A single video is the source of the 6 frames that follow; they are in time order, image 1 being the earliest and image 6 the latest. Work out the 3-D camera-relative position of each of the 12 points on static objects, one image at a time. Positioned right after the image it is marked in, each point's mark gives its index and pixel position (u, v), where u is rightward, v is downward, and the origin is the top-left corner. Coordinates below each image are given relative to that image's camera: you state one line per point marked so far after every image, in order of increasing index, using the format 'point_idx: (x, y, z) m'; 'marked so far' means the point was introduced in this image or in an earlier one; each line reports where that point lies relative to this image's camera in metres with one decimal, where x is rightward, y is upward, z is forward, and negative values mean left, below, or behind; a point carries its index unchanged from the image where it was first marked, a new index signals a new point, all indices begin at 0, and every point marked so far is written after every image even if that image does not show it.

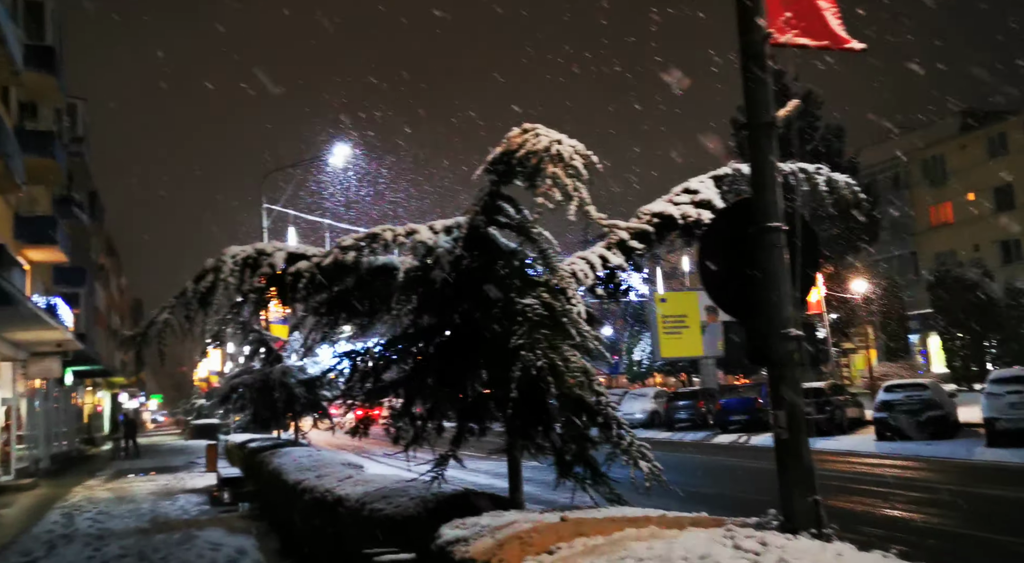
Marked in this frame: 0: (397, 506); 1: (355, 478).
0: (-1.0, -1.9, +5.7) m
1: (-1.9, -2.5, +8.4) m
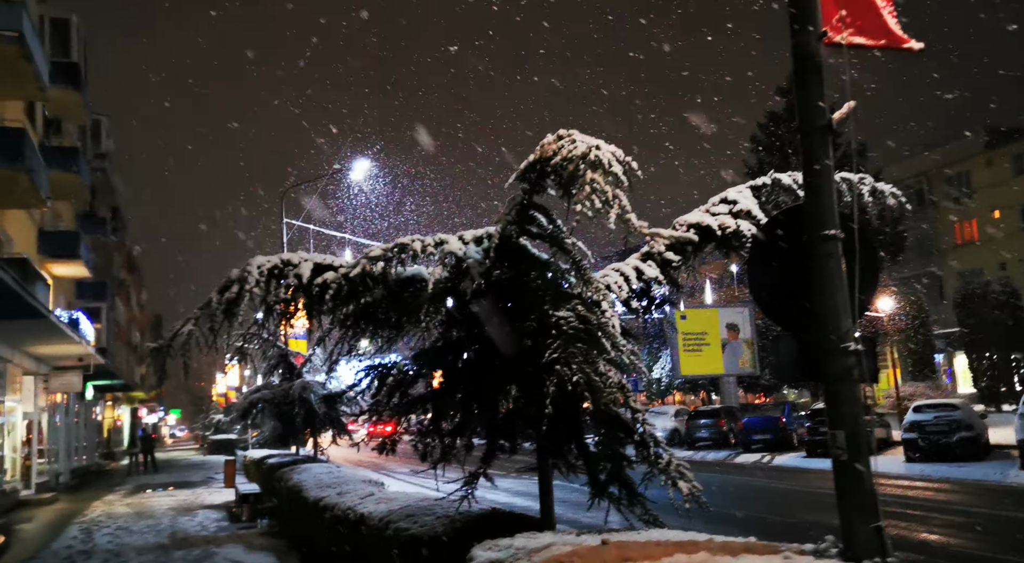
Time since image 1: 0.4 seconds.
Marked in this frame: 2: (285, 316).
0: (-0.7, -2.0, +5.5) m
1: (-1.6, -2.6, +8.2) m
2: (-1.8, -0.3, +5.2) m
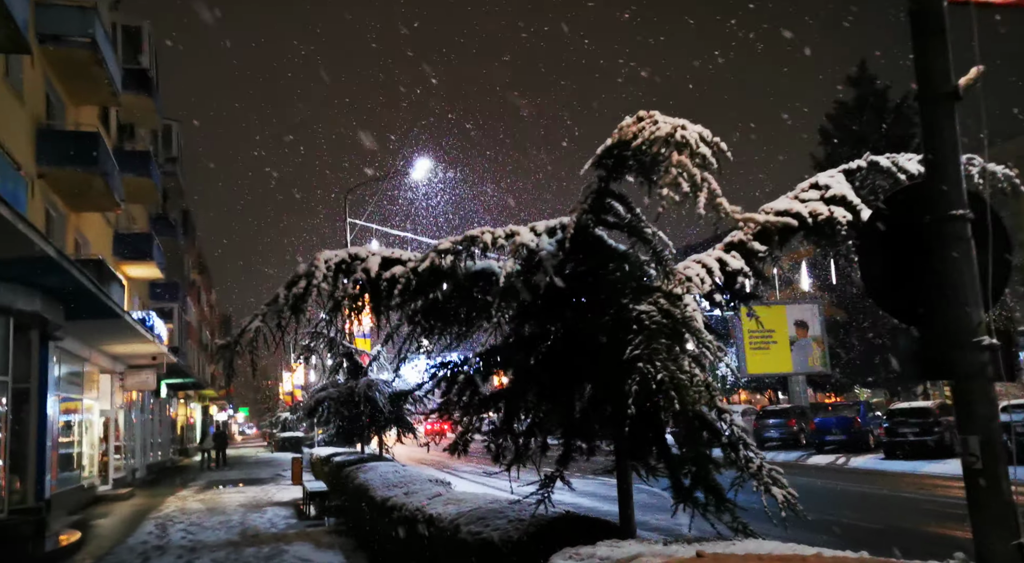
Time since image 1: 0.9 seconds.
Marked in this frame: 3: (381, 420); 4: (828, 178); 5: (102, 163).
0: (-0.1, -2.0, +5.4) m
1: (-0.8, -2.6, +8.1) m
2: (-1.2, -0.2, +5.1) m
3: (-3.3, -3.5, +17.1) m
4: (+2.2, +0.7, +4.7) m
5: (-11.0, +3.2, +18.1) m
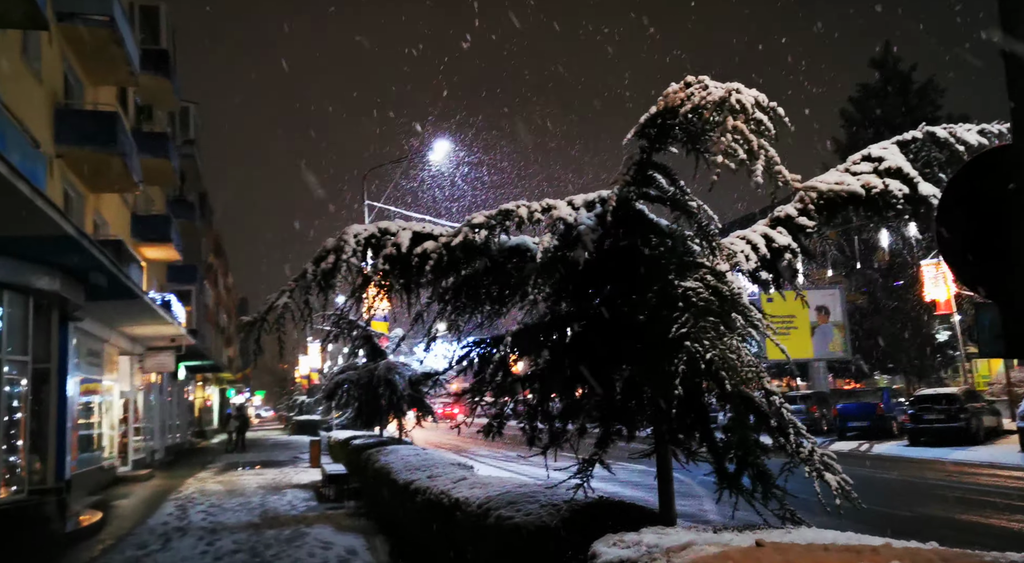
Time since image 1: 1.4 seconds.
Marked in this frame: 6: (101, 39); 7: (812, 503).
0: (+0.1, -1.8, +5.2) m
1: (-0.5, -2.3, +7.9) m
2: (-1.0, -0.1, +5.0) m
3: (-2.8, -3.1, +17.0) m
4: (+2.5, +0.9, +4.5) m
5: (-10.5, +3.7, +18.0) m
6: (-11.2, +6.6, +18.3) m
7: (+4.7, -3.6, +10.9) m
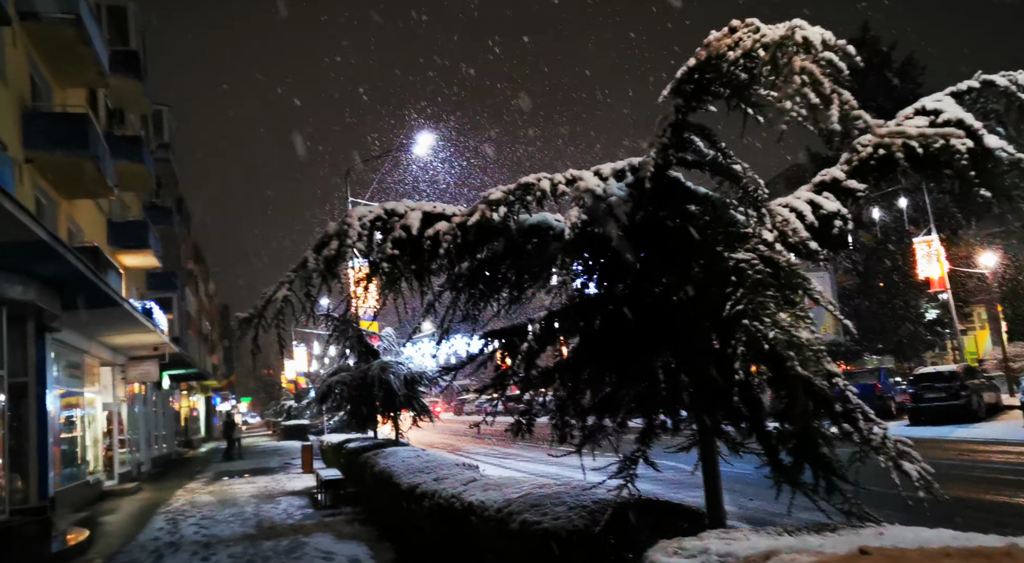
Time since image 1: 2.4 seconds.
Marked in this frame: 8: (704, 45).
0: (+0.3, -1.7, +4.8) m
1: (-0.3, -2.2, +7.5) m
2: (-0.8, 0.0, +4.5) m
3: (-2.8, -3.0, +16.5) m
4: (+2.6, +1.1, +4.1) m
5: (-10.8, +3.5, +17.3) m
6: (-11.6, +6.3, +17.6) m
7: (+4.8, -3.2, +10.6) m
8: (+1.0, +1.2, +3.5) m
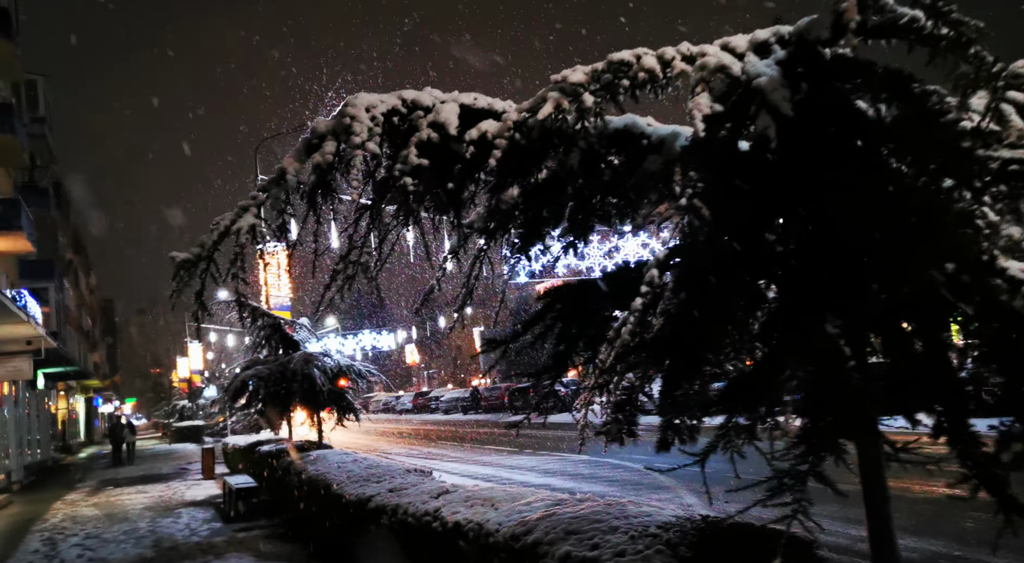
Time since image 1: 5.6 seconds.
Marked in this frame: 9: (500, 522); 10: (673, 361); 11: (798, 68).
0: (+0.6, -1.4, +3.4) m
1: (-0.4, -1.9, +6.0) m
2: (-0.5, +0.3, +3.0) m
3: (-4.1, -2.6, +14.6) m
4: (+2.9, +1.4, +3.0) m
5: (-12.0, +4.0, +14.3) m
6: (-12.9, +6.8, +14.5) m
7: (+4.3, -2.9, +9.8) m
8: (+1.5, +1.5, +2.2) m
9: (-0.1, -1.7, +4.7) m
10: (+0.7, -0.3, +2.8) m
11: (+1.2, +0.9, +2.7) m
